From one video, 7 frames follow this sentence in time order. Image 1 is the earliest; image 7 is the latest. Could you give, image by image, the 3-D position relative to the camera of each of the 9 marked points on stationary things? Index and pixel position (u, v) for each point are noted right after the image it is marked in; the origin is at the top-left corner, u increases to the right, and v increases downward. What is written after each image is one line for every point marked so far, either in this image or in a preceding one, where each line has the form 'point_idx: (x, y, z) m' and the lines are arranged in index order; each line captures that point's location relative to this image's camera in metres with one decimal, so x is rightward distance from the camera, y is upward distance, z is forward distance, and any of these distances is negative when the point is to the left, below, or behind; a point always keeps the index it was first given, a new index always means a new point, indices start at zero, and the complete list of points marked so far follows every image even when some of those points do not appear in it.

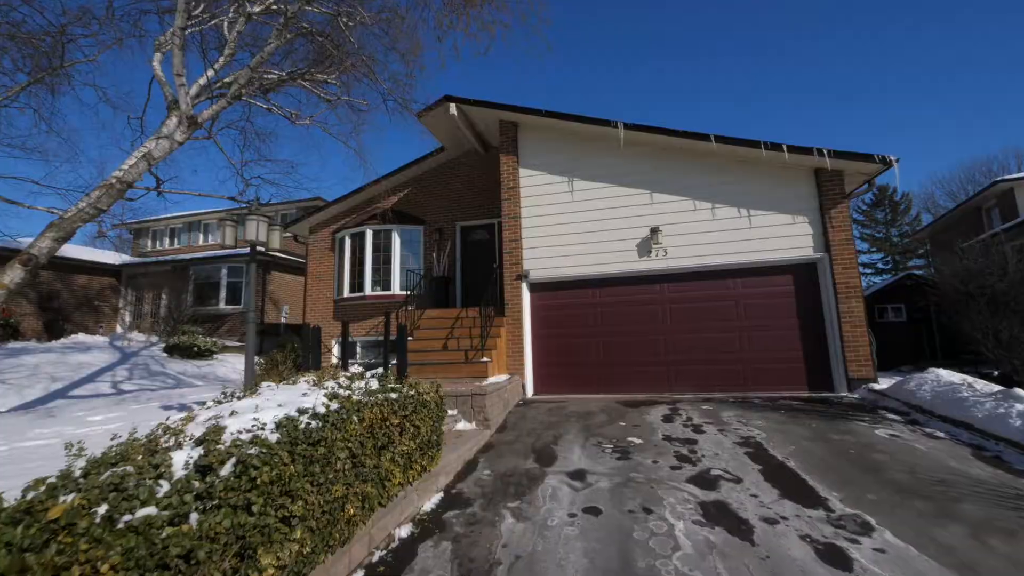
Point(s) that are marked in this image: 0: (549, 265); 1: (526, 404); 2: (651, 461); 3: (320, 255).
0: (+0.8, +0.5, +9.0) m
1: (+0.3, -2.3, +7.9) m
2: (+1.7, -2.1, +4.9) m
3: (-5.8, +1.0, +12.1) m
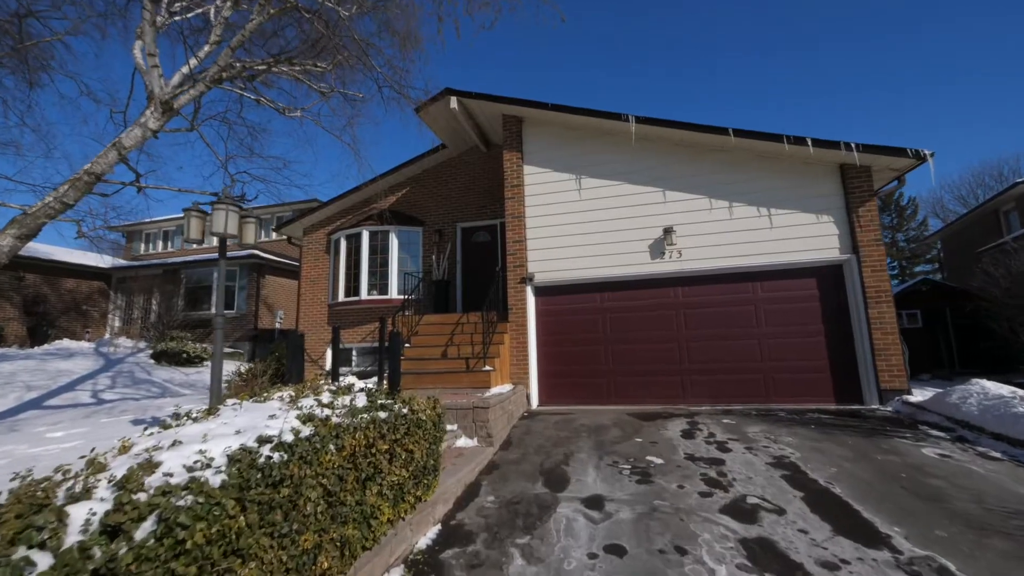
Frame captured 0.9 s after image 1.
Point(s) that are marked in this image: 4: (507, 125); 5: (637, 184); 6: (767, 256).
0: (+0.9, +0.5, +8.4) m
1: (+0.4, -2.4, +7.4) m
2: (+1.8, -2.1, +4.3) m
3: (-5.8, +0.9, +11.6) m
4: (-0.1, +3.6, +8.9) m
5: (+2.6, +2.2, +8.2) m
6: (+4.9, +0.6, +7.6) m
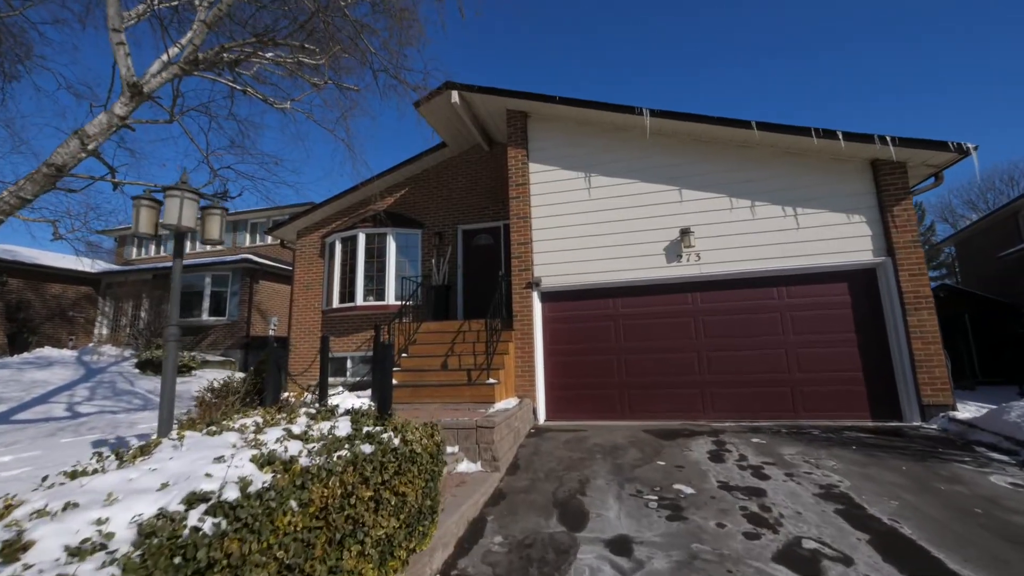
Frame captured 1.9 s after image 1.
0: (+1.0, +0.4, +7.9) m
1: (+0.5, -2.5, +6.8) m
2: (+1.9, -2.2, +3.7) m
3: (-5.7, +0.7, +11.0) m
4: (0.0, +3.5, +8.4) m
5: (+2.7, +2.1, +7.7) m
6: (+5.0, +0.5, +7.0) m
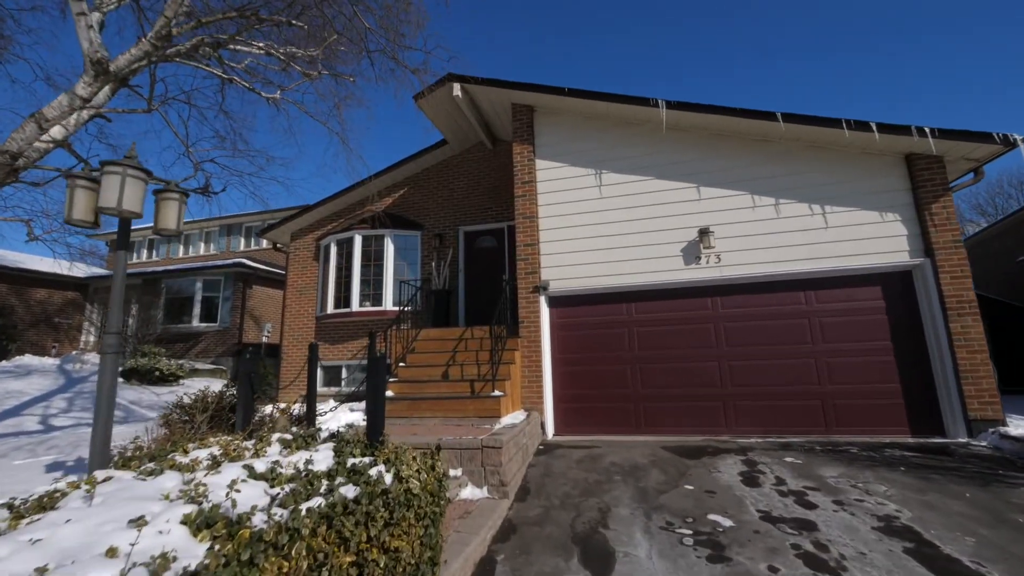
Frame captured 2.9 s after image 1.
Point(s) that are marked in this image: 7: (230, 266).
0: (+1.1, +0.3, +7.3) m
1: (+0.6, -2.5, +6.2) m
2: (+2.0, -2.2, +3.1) m
3: (-5.6, +0.6, +10.5) m
4: (+0.1, +3.4, +7.9) m
5: (+2.8, +2.0, +7.2) m
6: (+5.1, +0.4, +6.5) m
7: (-10.2, +0.8, +14.3) m
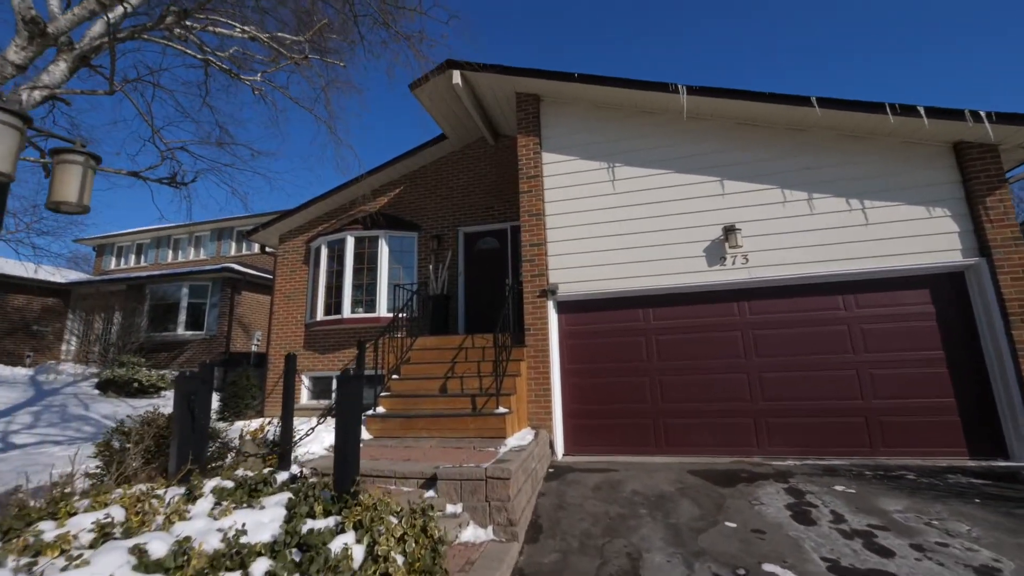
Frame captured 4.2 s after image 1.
0: (+1.2, +0.2, +6.7) m
1: (+0.7, -2.6, +5.5) m
2: (+2.1, -2.2, +2.4) m
3: (-5.5, +0.5, +9.8) m
4: (+0.2, +3.4, +7.3) m
5: (+2.9, +1.9, +6.5) m
6: (+5.2, +0.4, +5.9) m
7: (-10.1, +0.6, +13.6) m
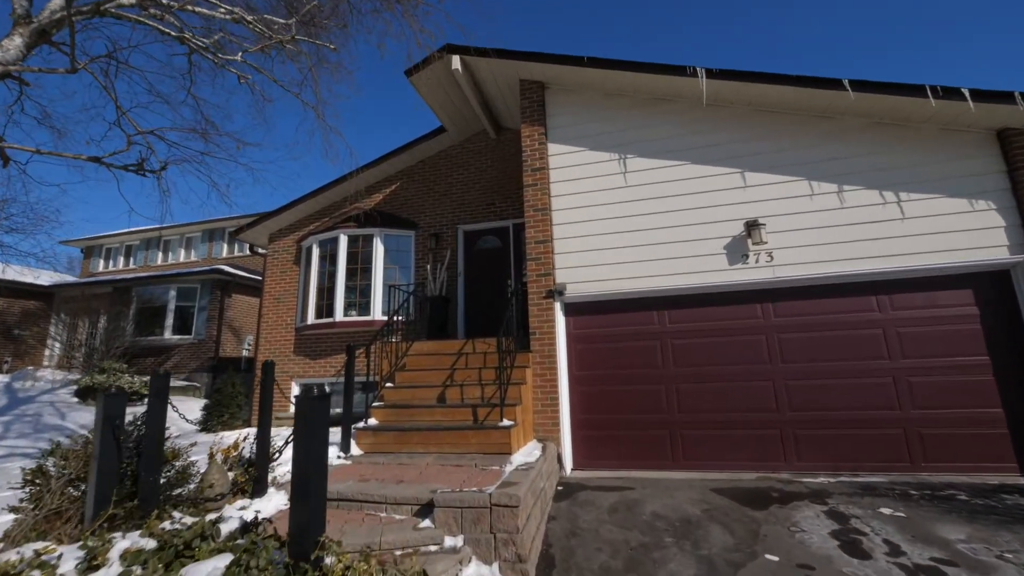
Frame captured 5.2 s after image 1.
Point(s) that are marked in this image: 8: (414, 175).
0: (+1.3, +0.2, +6.2) m
1: (+0.7, -2.6, +4.9) m
2: (+2.2, -2.1, +1.9) m
3: (-5.4, +0.5, +9.3) m
4: (+0.2, +3.3, +6.8) m
5: (+3.0, +1.9, +6.1) m
6: (+5.2, +0.4, +5.4) m
7: (-10.1, +0.5, +13.1) m
8: (-2.2, +2.5, +8.9) m
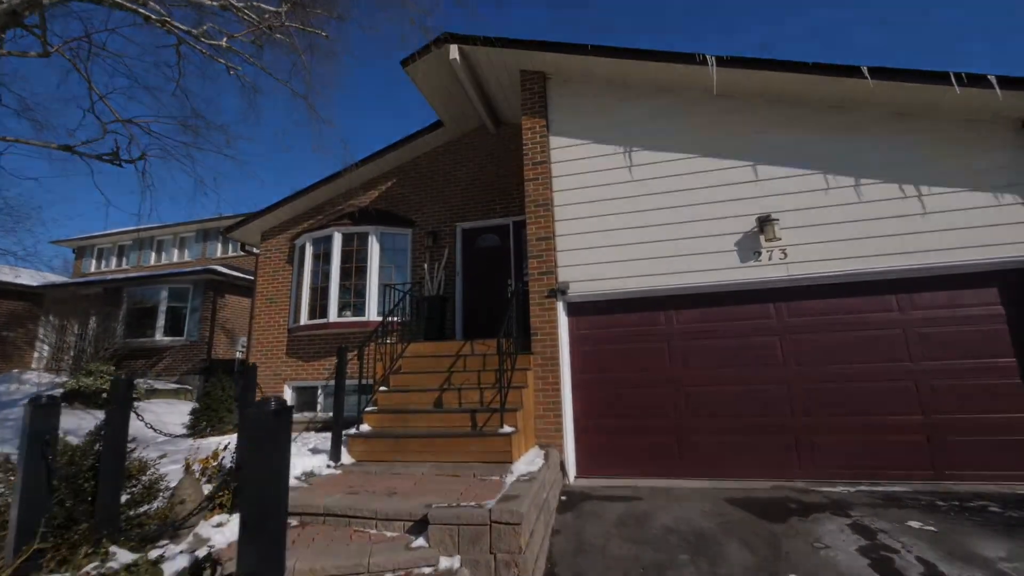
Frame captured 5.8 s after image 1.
0: (+1.3, +0.2, +5.9) m
1: (+0.7, -2.5, +4.6) m
2: (+2.2, -2.1, +1.6) m
3: (-5.4, +0.5, +9.0) m
4: (+0.2, +3.4, +6.5) m
5: (+3.0, +1.9, +5.8) m
6: (+5.3, +0.4, +5.1) m
7: (-10.1, +0.5, +12.8) m
8: (-2.2, +2.6, +8.6) m
